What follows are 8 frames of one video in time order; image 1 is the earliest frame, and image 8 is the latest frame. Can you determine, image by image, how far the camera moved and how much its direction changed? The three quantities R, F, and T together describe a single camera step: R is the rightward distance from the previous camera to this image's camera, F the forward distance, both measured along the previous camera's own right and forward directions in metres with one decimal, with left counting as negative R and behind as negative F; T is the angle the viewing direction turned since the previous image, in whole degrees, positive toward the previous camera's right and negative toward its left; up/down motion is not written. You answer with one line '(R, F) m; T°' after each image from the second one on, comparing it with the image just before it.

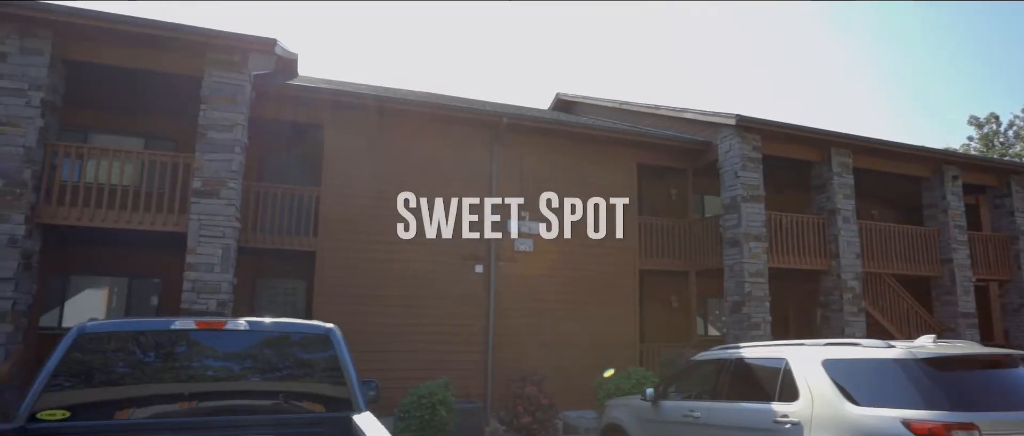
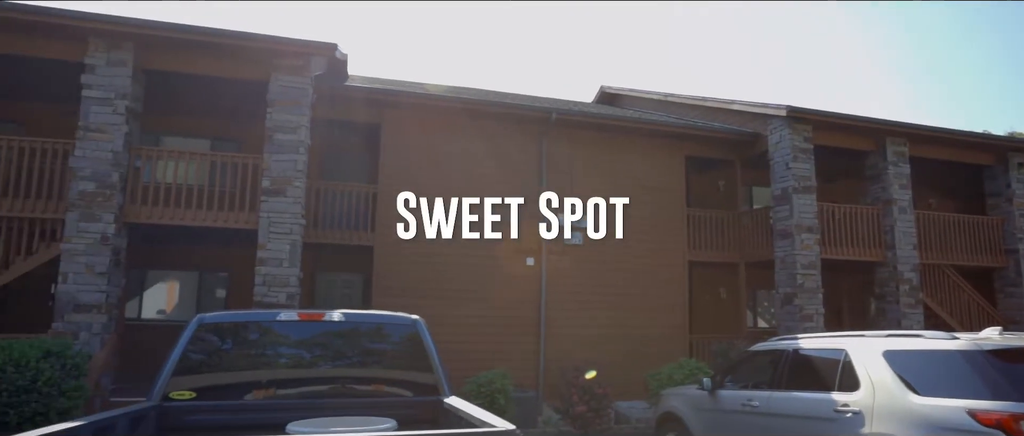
(-0.2, -0.3) m; -4°
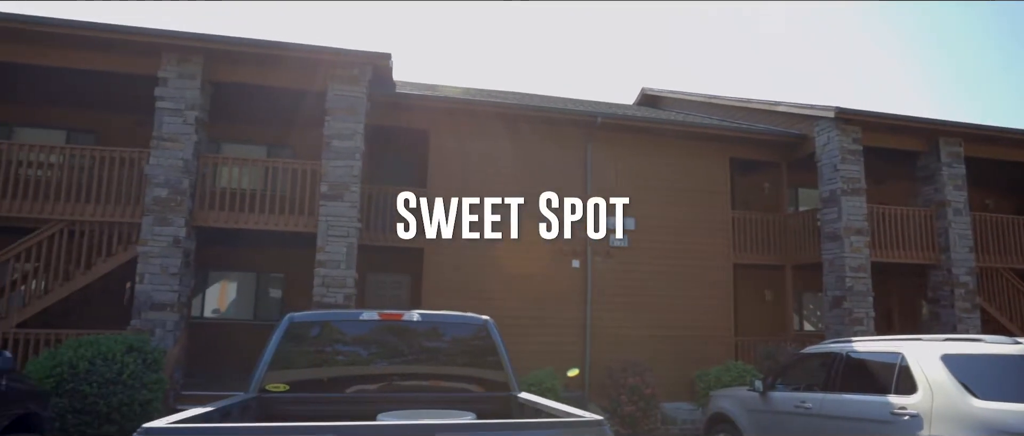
(-0.2, -0.3) m; -3°
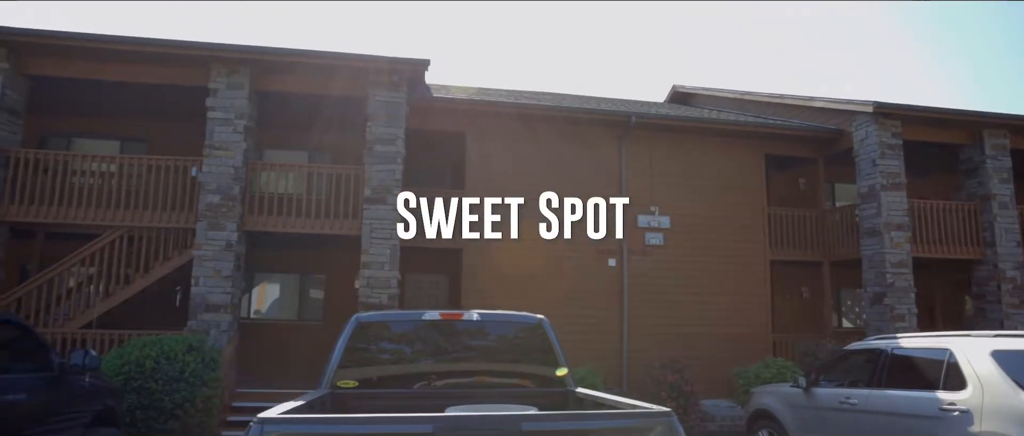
(-0.2, -0.2) m; -3°
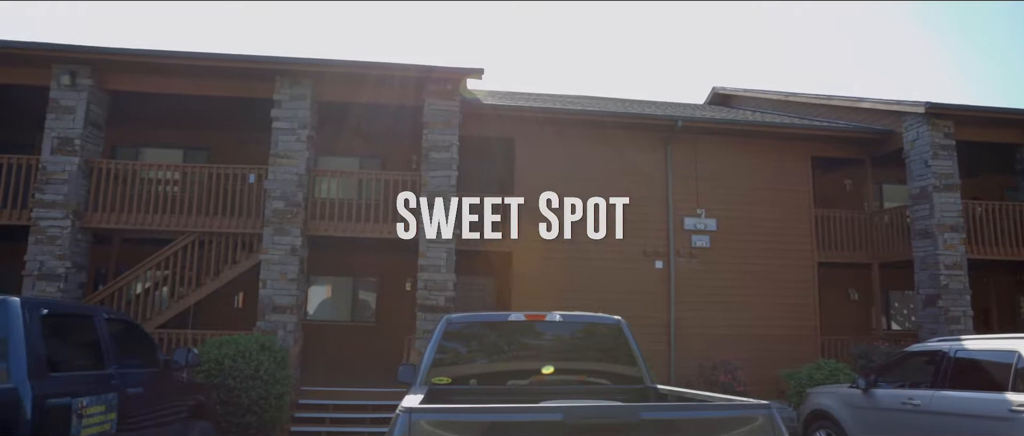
(-0.4, -0.3) m; -3°
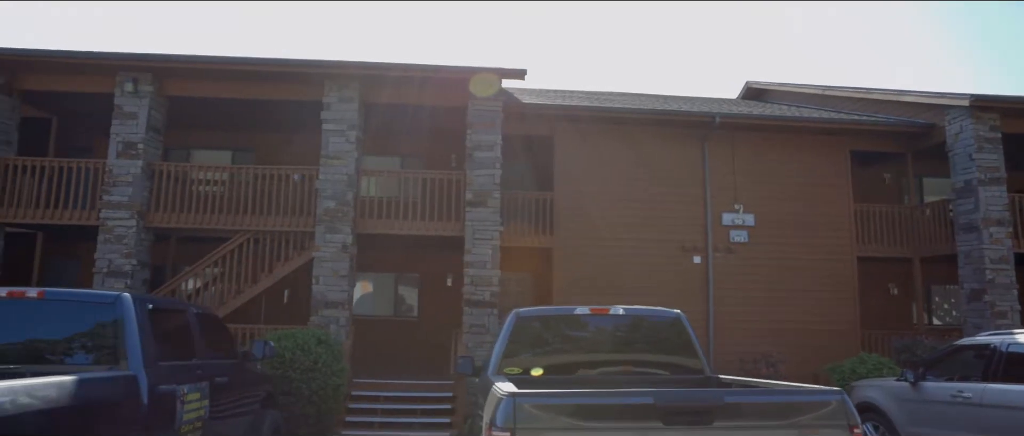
(-0.4, -0.3) m; -2°
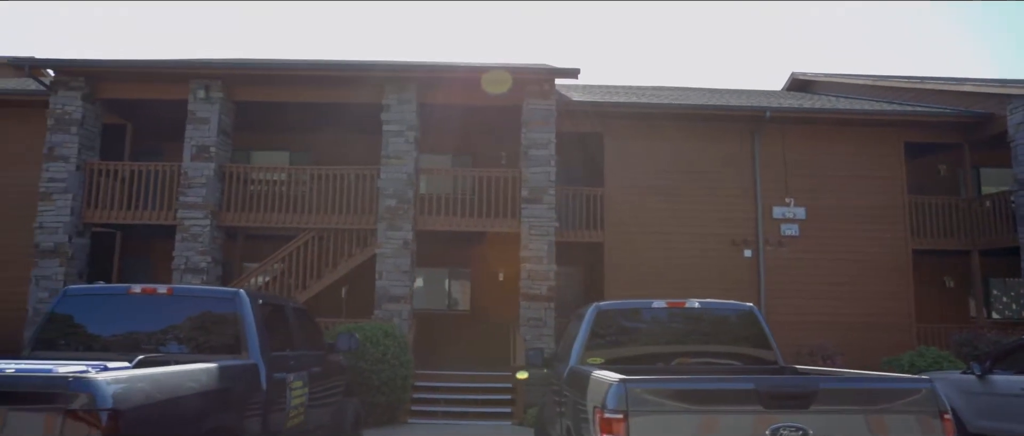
(-0.4, -0.3) m; -3°
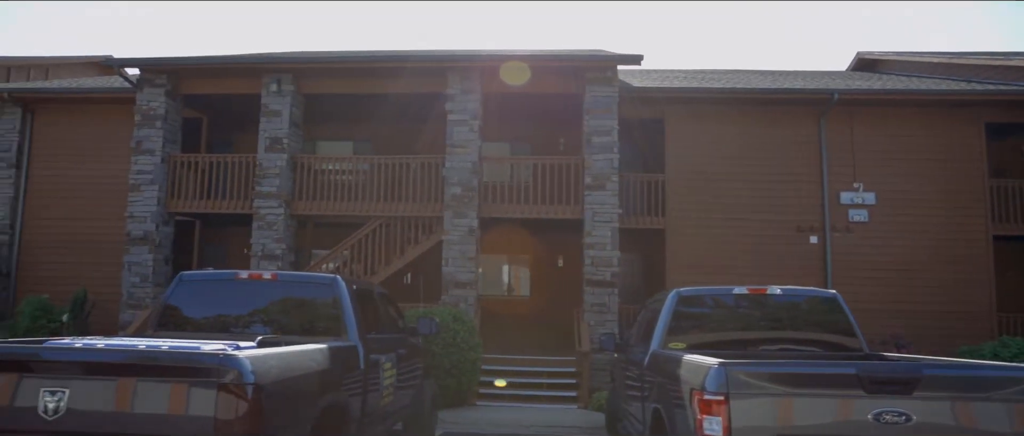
(-0.3, -0.2) m; -4°
